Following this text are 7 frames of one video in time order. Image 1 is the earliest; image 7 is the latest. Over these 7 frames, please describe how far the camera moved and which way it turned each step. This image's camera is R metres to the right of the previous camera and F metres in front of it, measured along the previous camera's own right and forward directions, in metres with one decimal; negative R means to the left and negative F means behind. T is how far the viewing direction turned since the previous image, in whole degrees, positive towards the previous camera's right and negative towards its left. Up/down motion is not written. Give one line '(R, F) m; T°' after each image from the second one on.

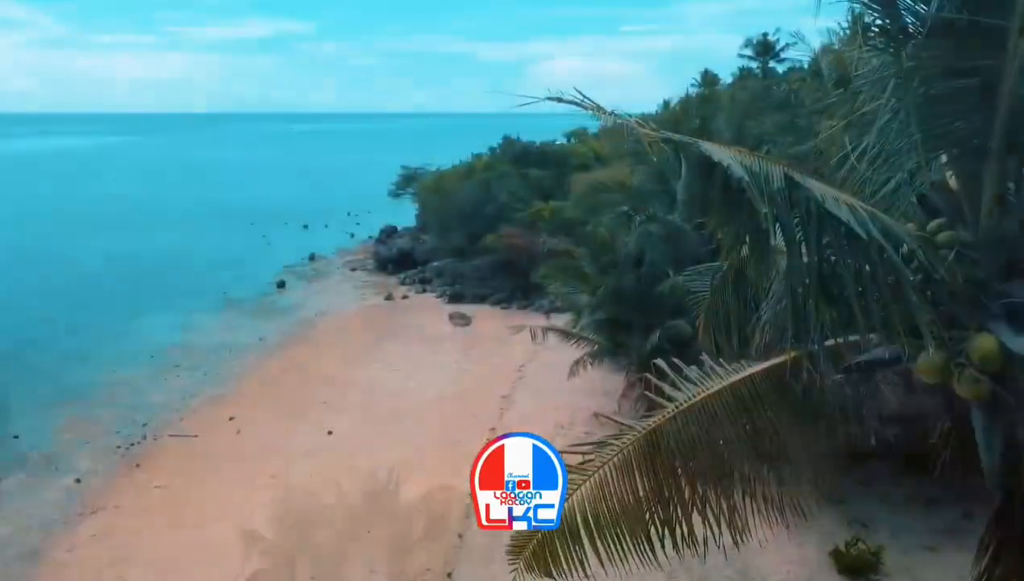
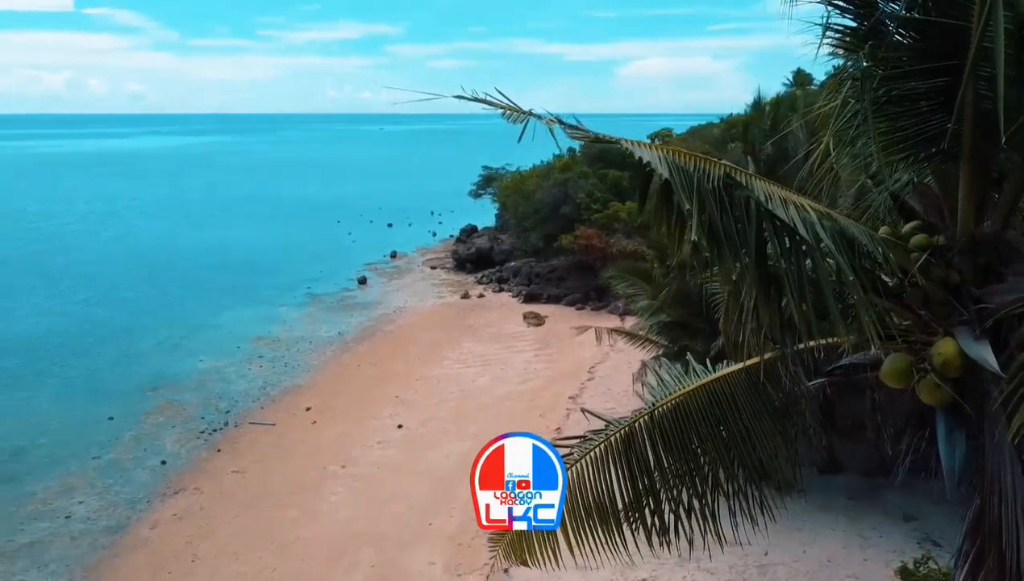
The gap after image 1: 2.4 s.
(+0.5, -0.1) m; -6°
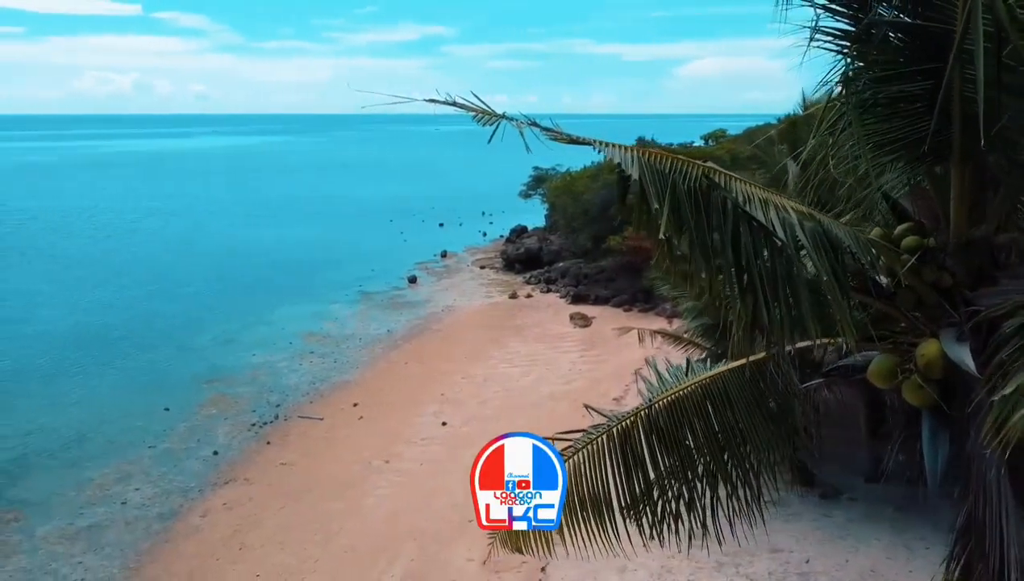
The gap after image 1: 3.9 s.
(+0.3, -0.1) m; -4°
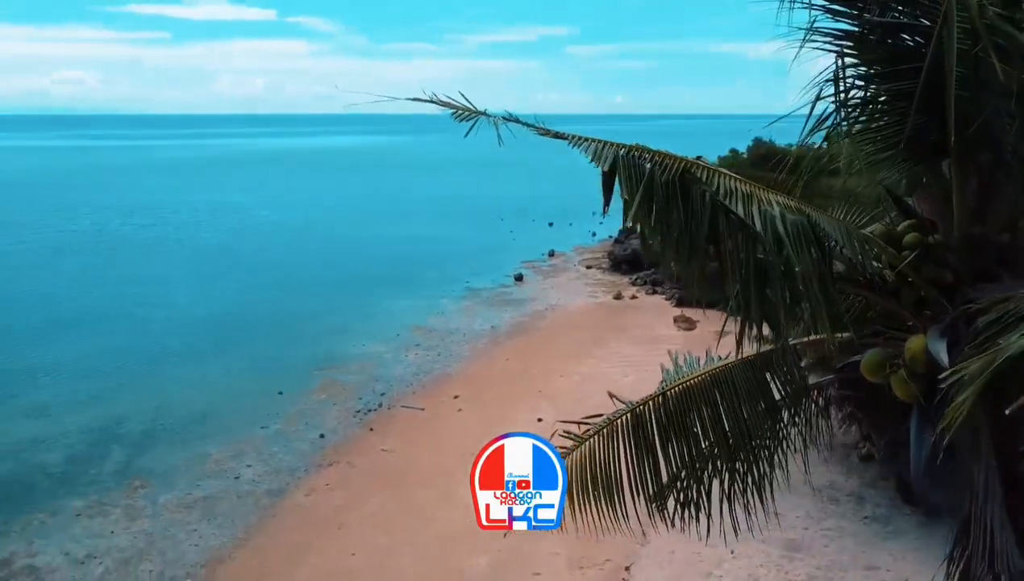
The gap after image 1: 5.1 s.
(+0.5, -0.2) m; -8°
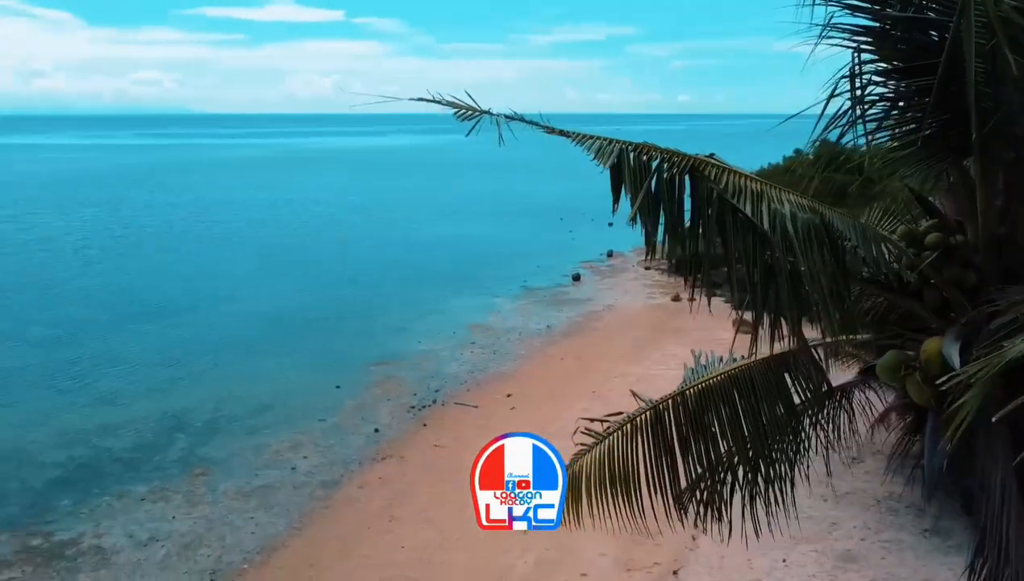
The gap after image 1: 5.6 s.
(+0.2, 0.0) m; -4°
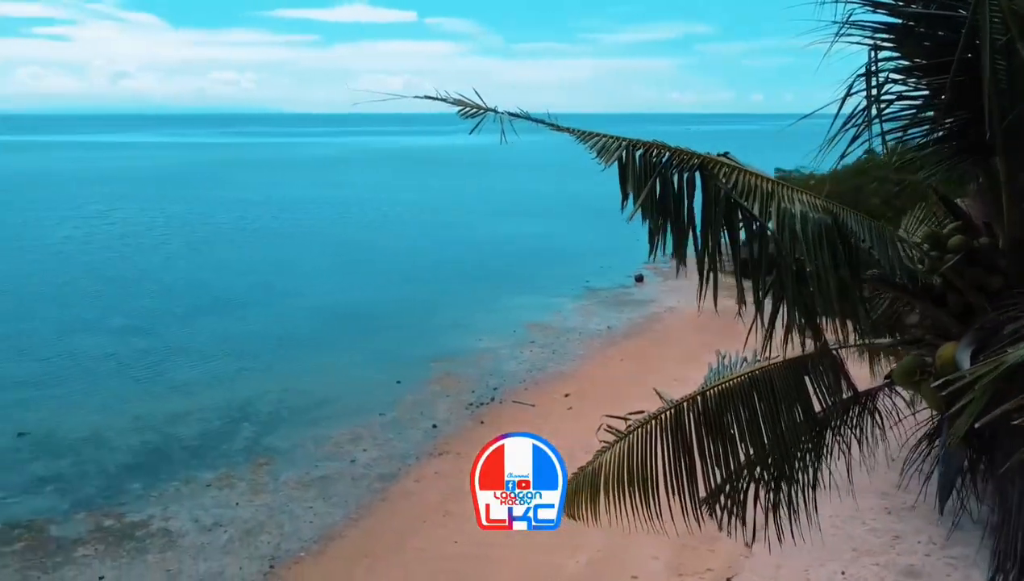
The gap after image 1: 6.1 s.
(+0.2, 0.0) m; -5°
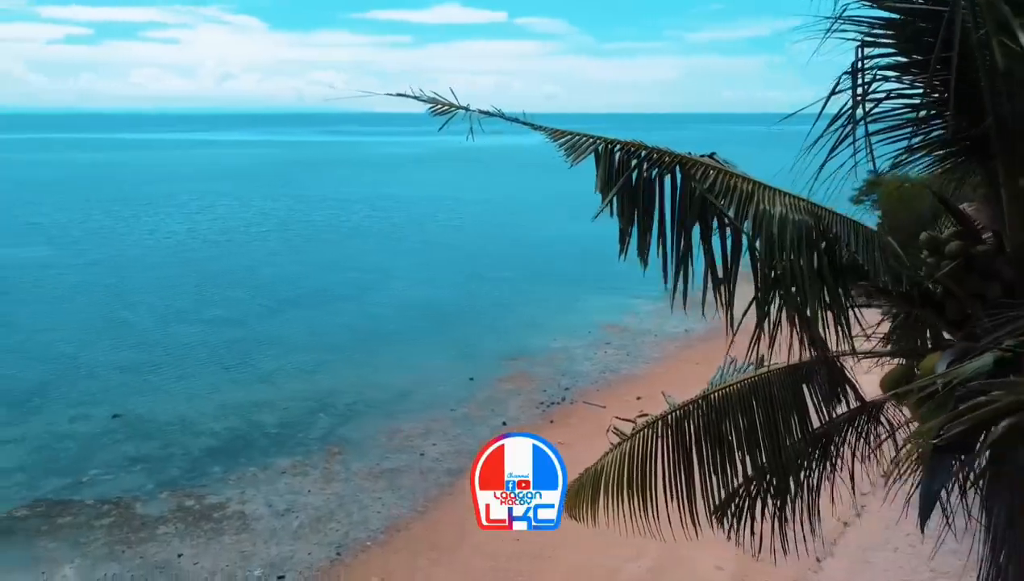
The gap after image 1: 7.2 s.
(+0.4, 0.0) m; -6°
